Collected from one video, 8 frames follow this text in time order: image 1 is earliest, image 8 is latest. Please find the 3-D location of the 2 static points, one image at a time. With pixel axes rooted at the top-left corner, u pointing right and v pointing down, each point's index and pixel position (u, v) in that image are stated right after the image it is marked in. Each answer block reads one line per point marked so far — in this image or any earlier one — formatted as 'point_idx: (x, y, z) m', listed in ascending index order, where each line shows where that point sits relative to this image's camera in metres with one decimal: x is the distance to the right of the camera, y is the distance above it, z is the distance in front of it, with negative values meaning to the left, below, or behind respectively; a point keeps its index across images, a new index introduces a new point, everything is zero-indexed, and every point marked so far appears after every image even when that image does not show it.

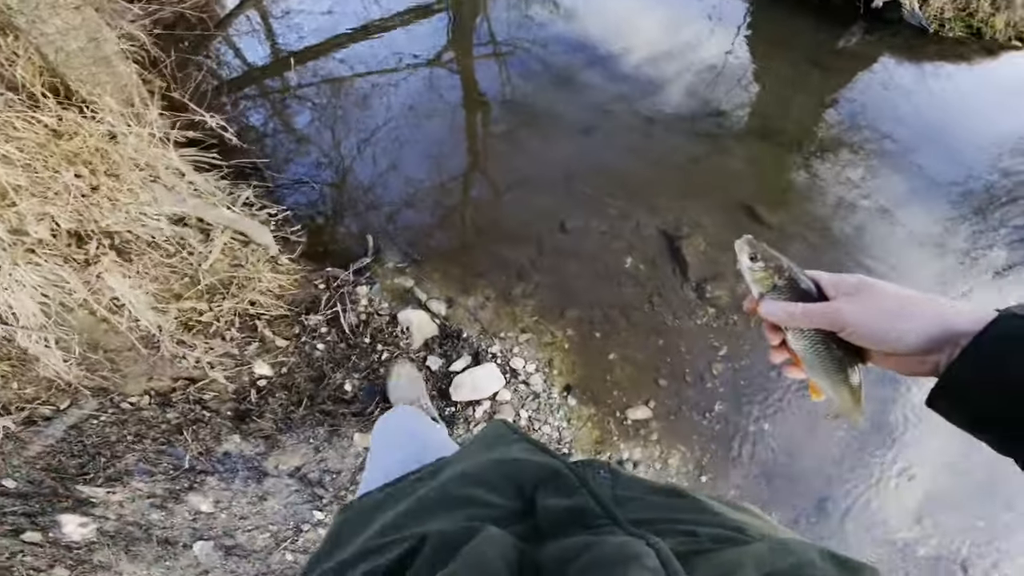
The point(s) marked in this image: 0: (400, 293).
0: (-1.0, 0.0, +7.5) m
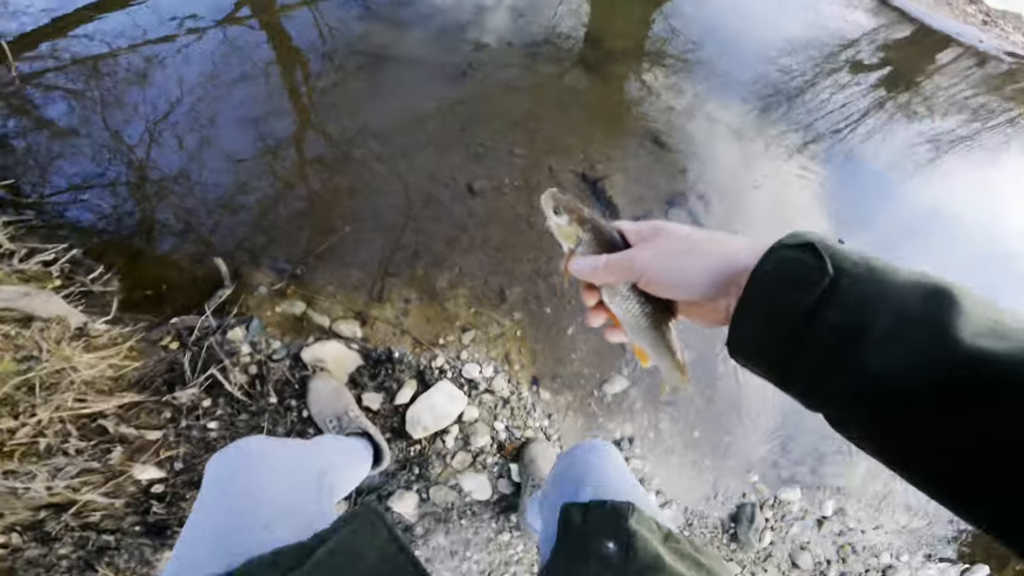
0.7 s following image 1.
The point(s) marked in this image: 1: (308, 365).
0: (-1.6, -0.2, +5.8) m
1: (-1.4, -0.5, +5.5) m
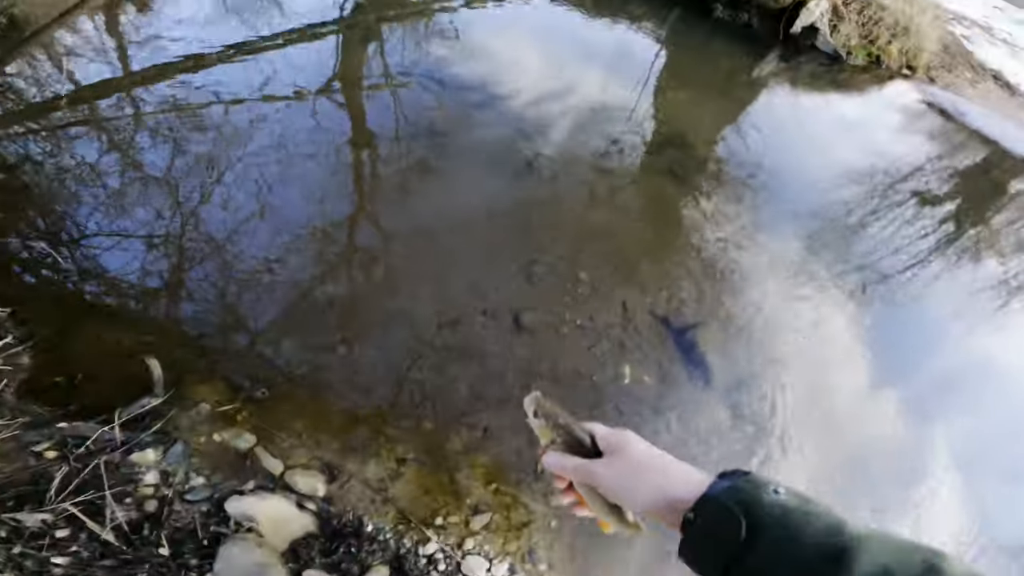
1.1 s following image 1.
0: (-1.4, -0.8, +4.0) m
1: (-1.3, -1.1, +3.7) m
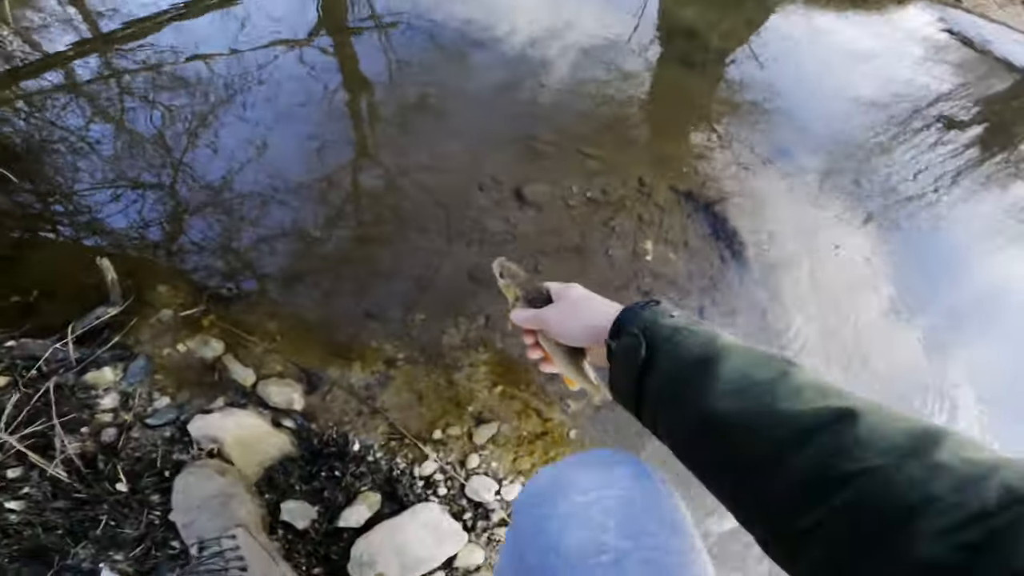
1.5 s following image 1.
0: (-1.4, -0.4, +3.4) m
1: (-1.2, -0.6, +3.2) m
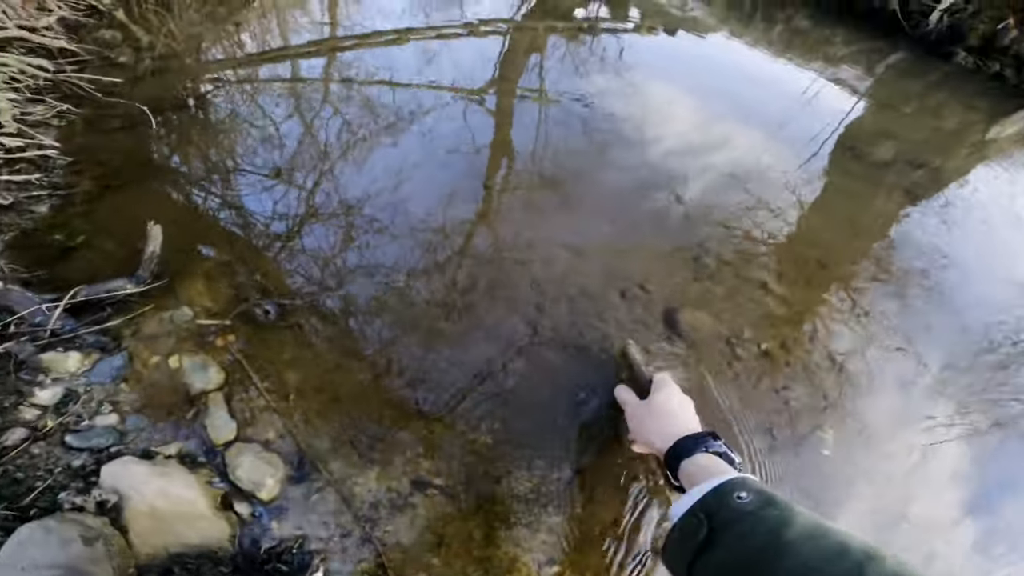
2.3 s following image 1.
0: (-1.1, -0.3, +2.5) m
1: (-1.1, -0.6, +2.2) m
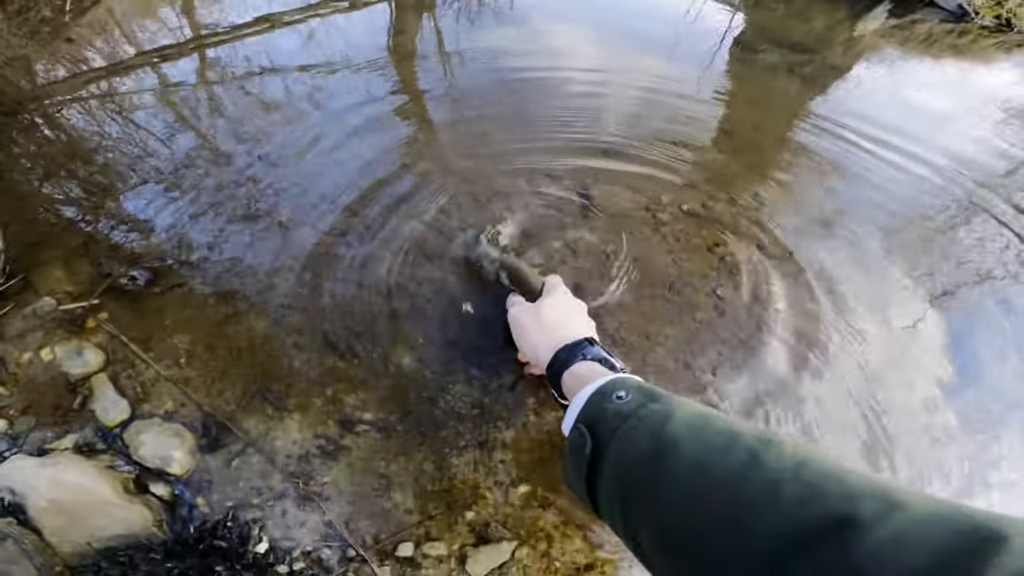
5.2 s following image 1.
0: (-1.3, -0.3, +2.1) m
1: (-1.2, -0.5, +1.8) m
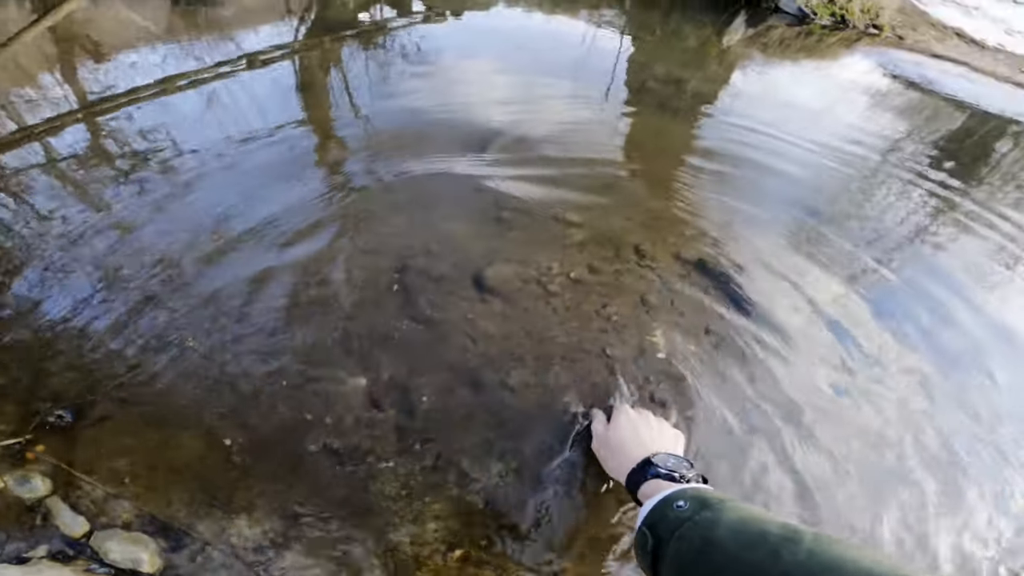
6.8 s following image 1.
0: (-1.5, -0.7, +2.3) m
1: (-1.3, -0.9, +2.0) m
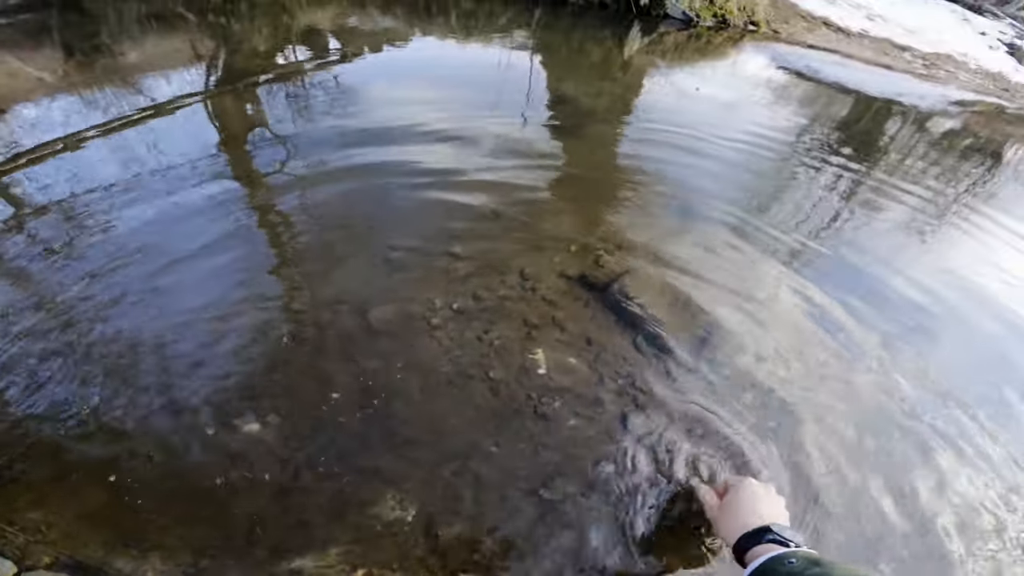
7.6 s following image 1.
0: (-1.8, -0.9, +2.5) m
1: (-1.6, -1.1, +2.2) m
